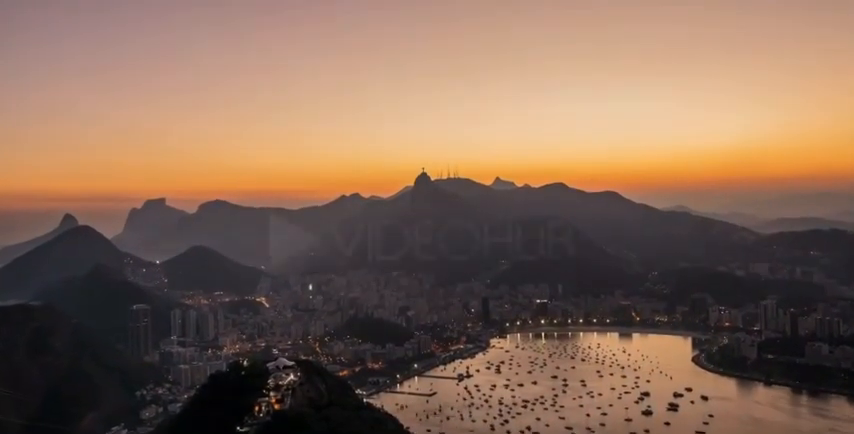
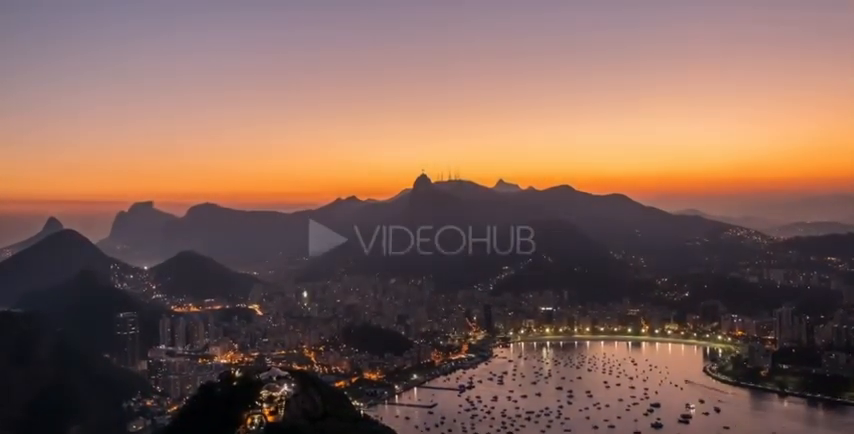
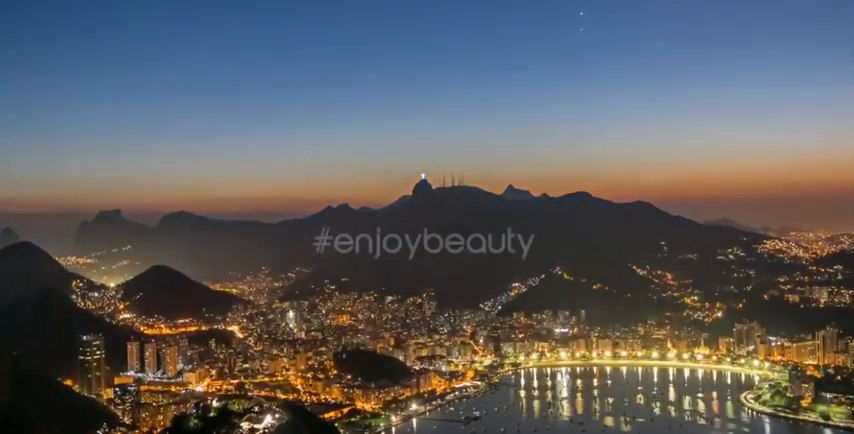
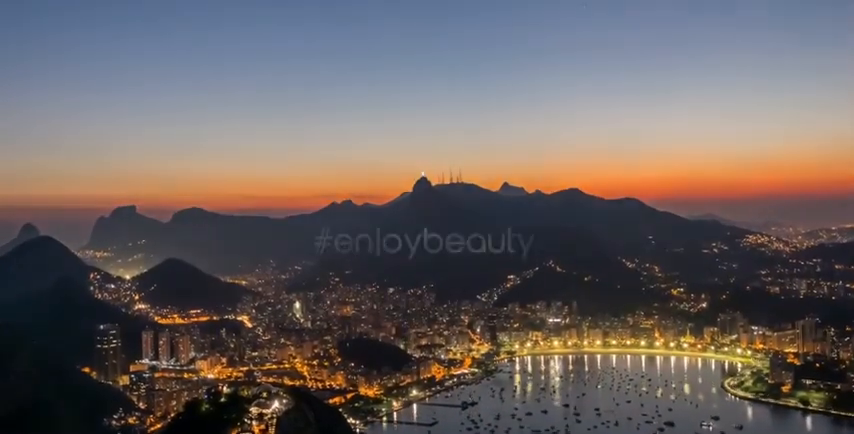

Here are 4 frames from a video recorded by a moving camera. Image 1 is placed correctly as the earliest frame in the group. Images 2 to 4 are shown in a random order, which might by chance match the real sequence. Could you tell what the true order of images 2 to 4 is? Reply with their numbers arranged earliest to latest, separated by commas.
2, 4, 3
